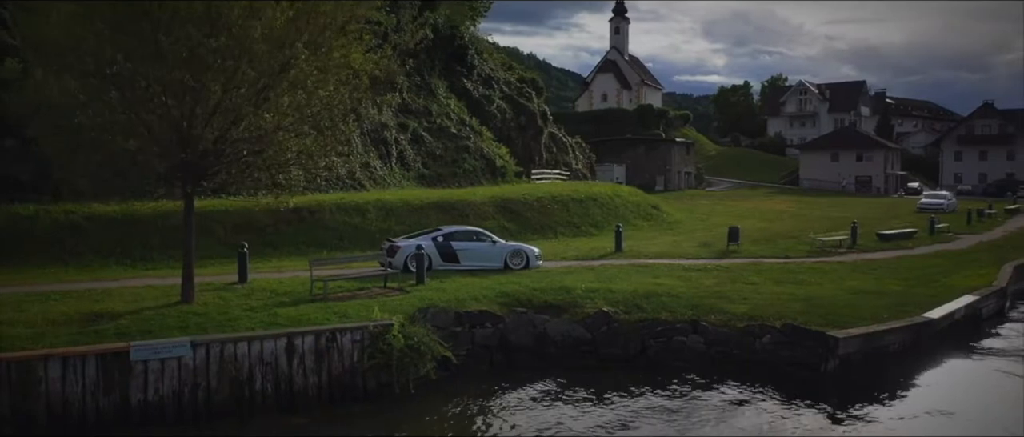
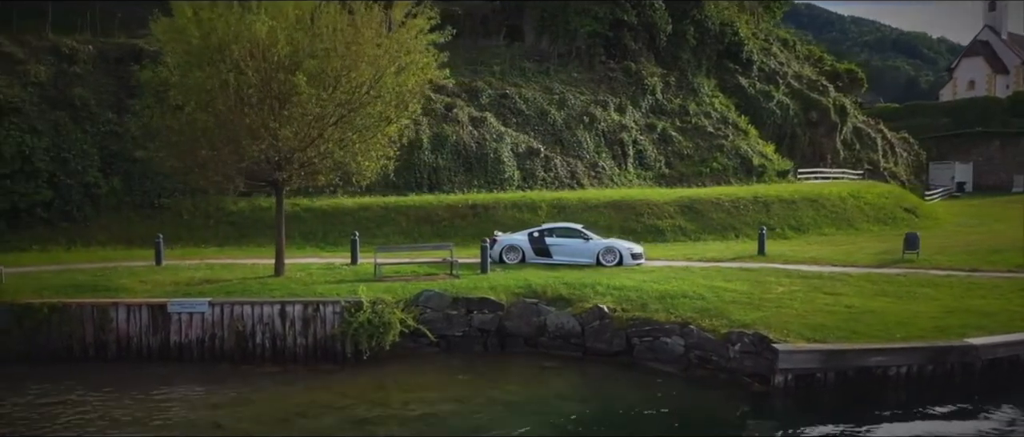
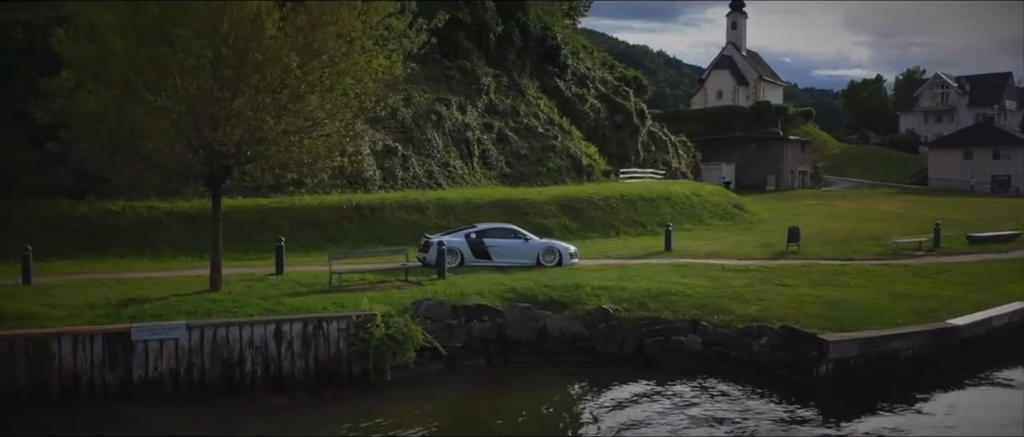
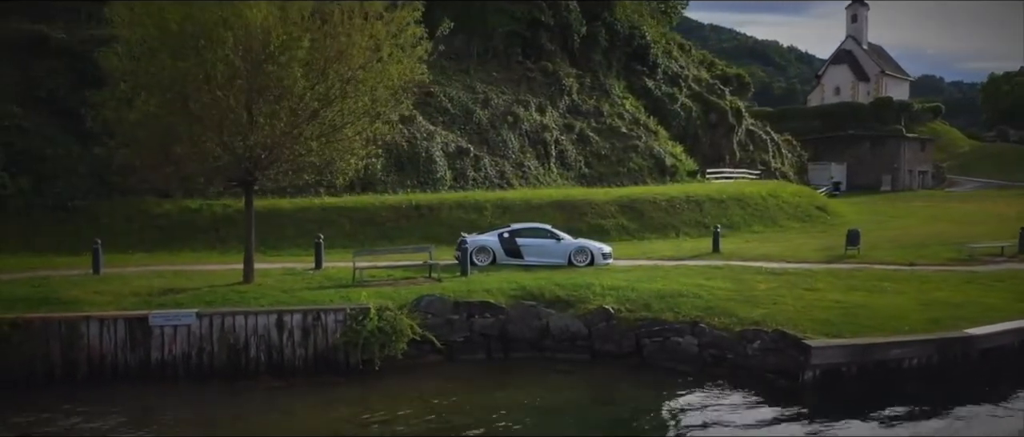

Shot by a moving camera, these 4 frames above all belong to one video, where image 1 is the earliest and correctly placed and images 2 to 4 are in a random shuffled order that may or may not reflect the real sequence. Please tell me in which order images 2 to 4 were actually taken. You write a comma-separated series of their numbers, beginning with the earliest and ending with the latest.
3, 4, 2
